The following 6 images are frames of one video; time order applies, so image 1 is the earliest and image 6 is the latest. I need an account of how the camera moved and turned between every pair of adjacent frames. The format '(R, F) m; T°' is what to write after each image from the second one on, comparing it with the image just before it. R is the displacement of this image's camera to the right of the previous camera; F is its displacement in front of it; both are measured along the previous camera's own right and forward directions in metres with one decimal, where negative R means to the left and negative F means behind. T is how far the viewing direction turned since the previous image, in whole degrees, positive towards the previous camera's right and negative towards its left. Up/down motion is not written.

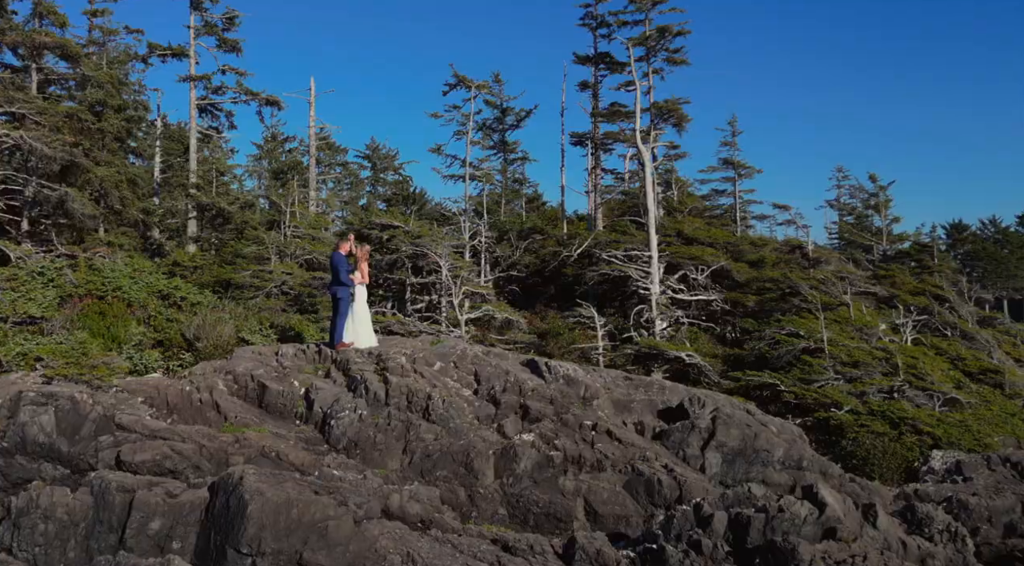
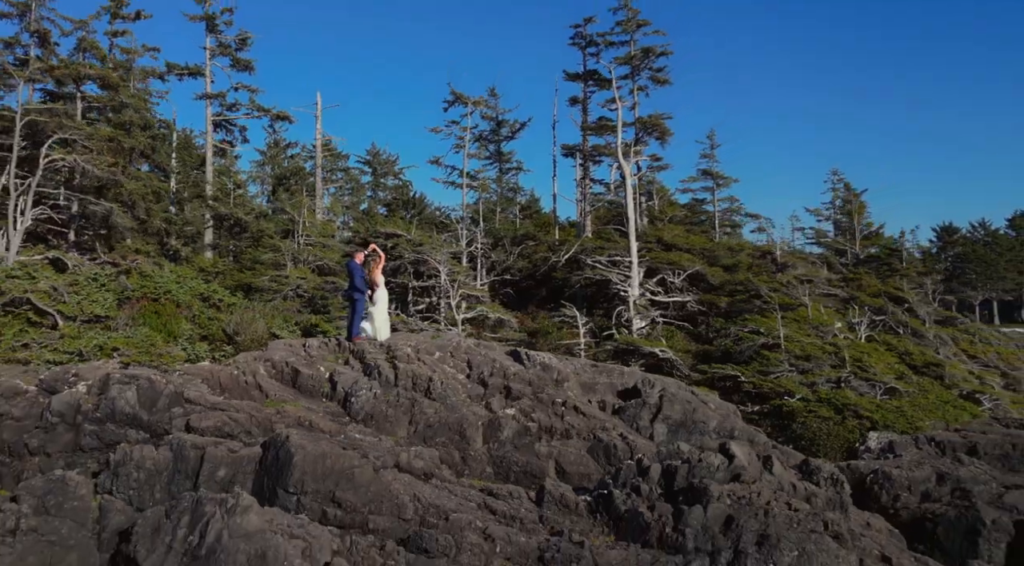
(+0.2, -1.9) m; 0°
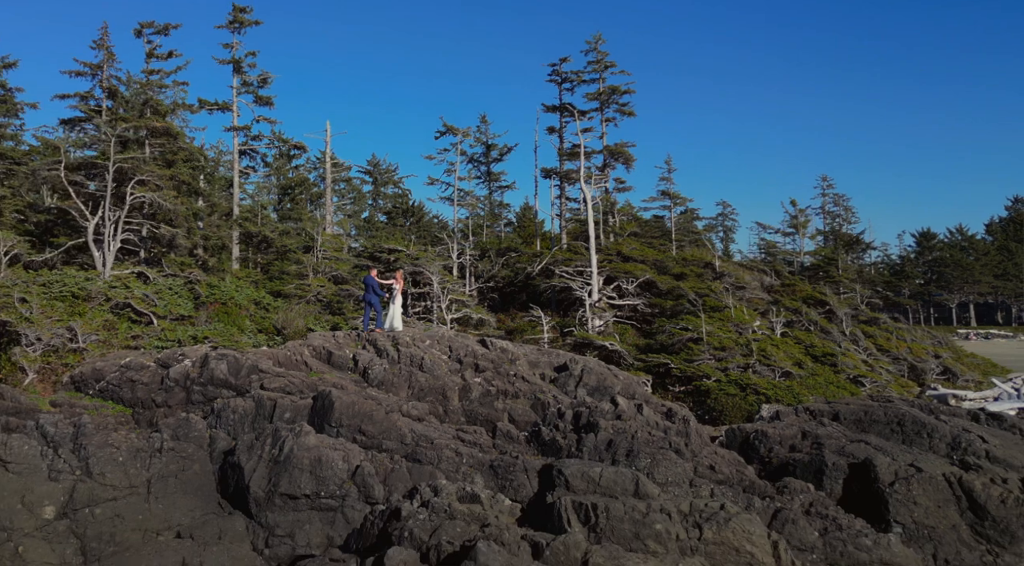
(+0.5, -4.6) m; 0°
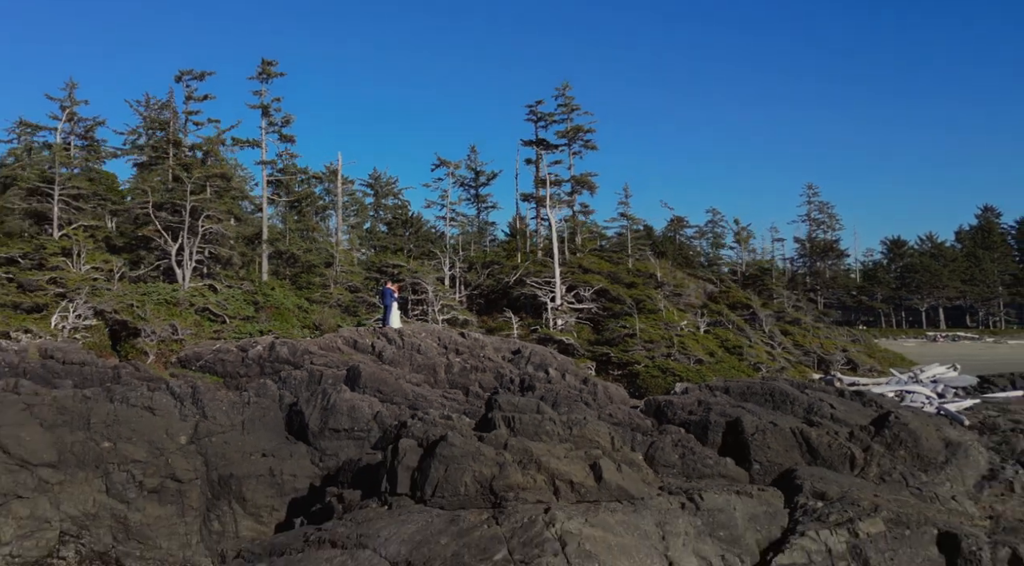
(+0.7, -6.5) m; 0°
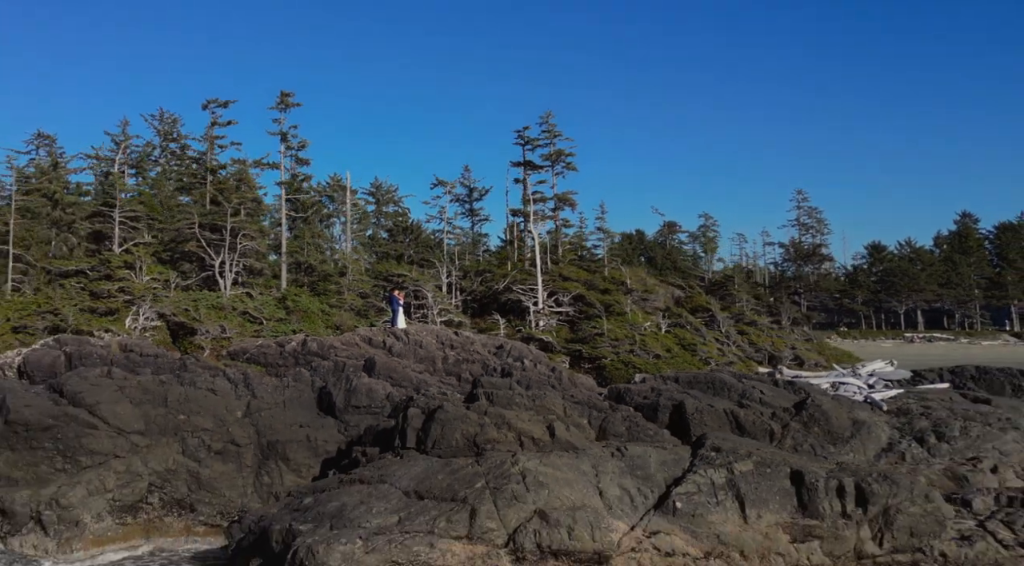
(+0.4, -5.2) m; 0°
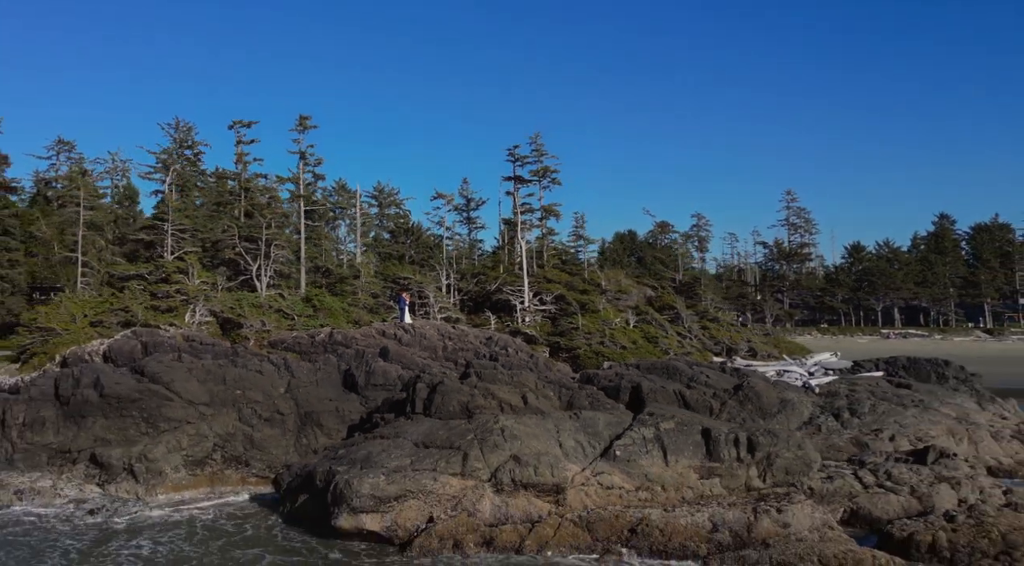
(+0.4, -6.1) m; 0°
